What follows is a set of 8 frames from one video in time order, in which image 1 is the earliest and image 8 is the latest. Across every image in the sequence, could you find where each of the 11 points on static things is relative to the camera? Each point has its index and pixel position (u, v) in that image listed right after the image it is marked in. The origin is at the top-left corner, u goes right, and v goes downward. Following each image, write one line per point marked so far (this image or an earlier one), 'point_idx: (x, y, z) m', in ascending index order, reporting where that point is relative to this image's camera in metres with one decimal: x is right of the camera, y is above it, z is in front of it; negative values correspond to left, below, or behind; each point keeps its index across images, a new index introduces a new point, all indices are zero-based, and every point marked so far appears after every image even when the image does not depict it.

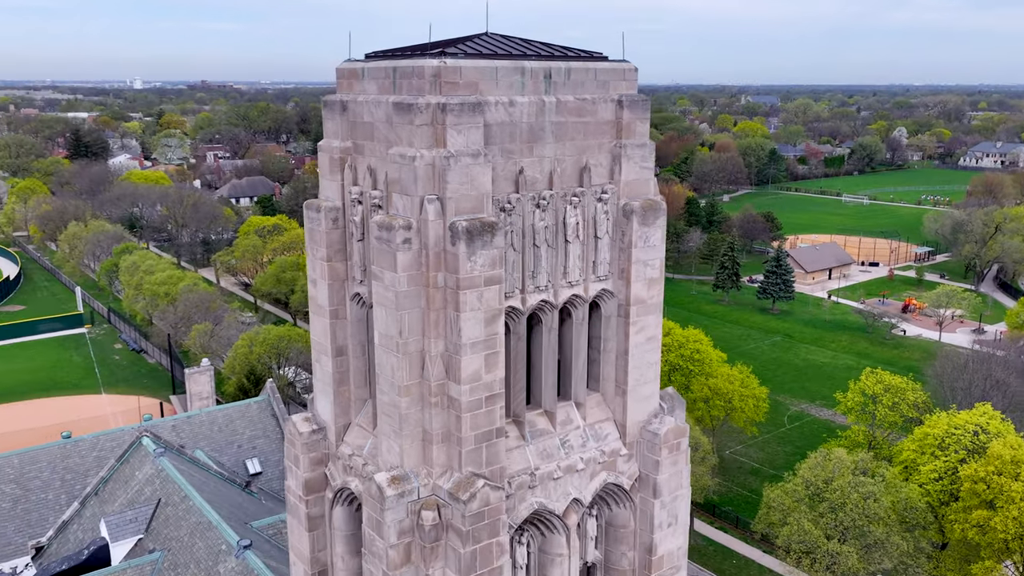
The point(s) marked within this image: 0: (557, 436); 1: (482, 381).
0: (+0.7, -2.4, +14.4) m
1: (-0.4, -1.4, +12.8) m
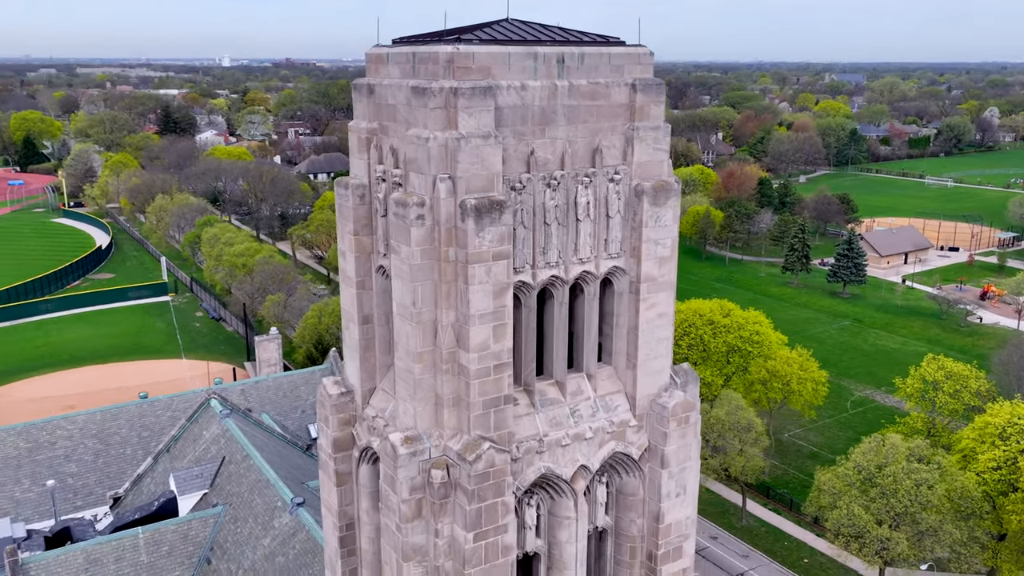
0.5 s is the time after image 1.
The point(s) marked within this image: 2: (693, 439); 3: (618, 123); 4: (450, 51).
0: (+0.9, -2.0, +15.1) m
1: (-0.3, -1.0, +13.6) m
2: (+3.3, -2.7, +15.8) m
3: (+1.8, +2.8, +14.7) m
4: (-0.9, +3.5, +13.0) m
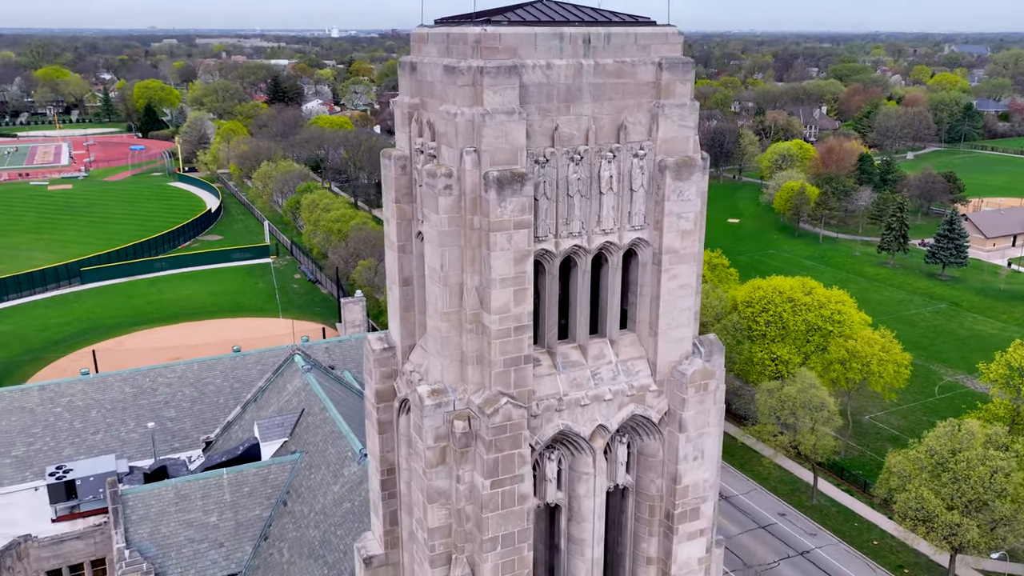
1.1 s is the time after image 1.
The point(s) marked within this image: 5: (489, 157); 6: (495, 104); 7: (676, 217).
0: (+1.4, -1.5, +16.0) m
1: (0.0, -0.4, +14.6) m
2: (+3.8, -2.2, +16.5) m
3: (+2.3, +3.3, +15.4) m
4: (-0.5, +4.1, +13.9) m
5: (-0.3, +2.1, +14.0) m
6: (-0.2, +3.0, +13.9) m
7: (+3.0, +1.3, +15.7) m
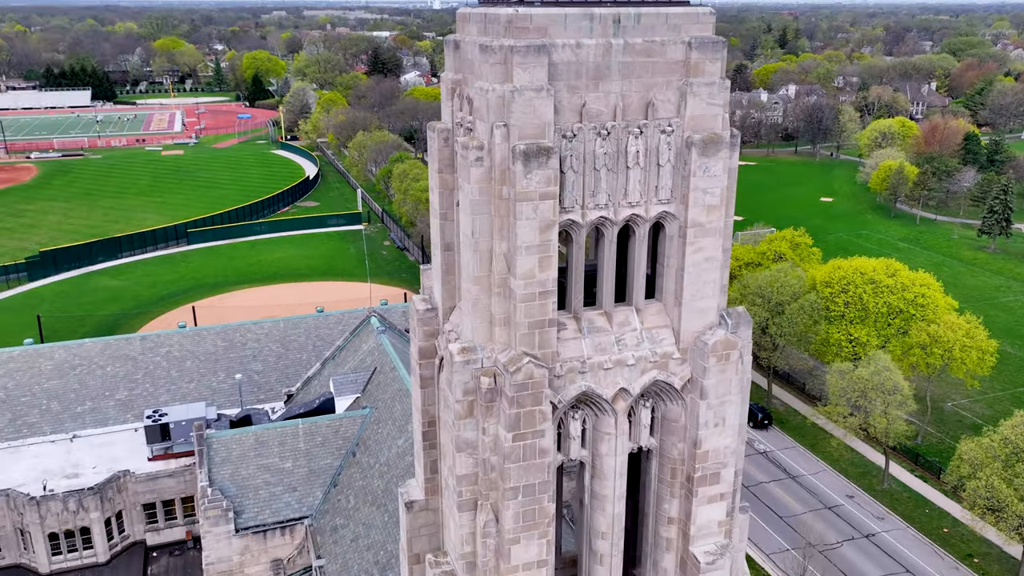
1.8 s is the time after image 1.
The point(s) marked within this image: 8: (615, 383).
0: (+2.0, -0.9, +16.8) m
1: (+0.4, +0.2, +15.5) m
2: (+4.4, -1.7, +17.1) m
3: (+3.0, +3.8, +15.9) m
4: (0.0, +4.7, +14.8) m
5: (+0.1, +2.7, +14.9) m
6: (+0.2, +3.5, +14.8) m
7: (+3.6, +1.8, +16.3) m
8: (+2.0, -1.8, +16.7) m
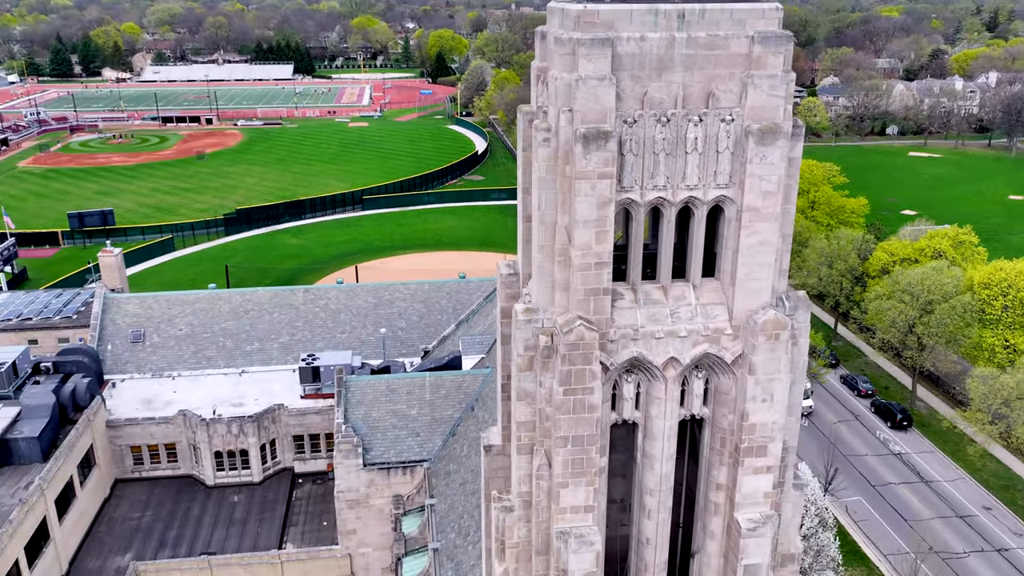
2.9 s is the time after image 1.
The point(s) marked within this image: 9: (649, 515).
0: (+3.3, -0.4, +18.2) m
1: (+1.6, +0.8, +17.2) m
2: (+5.6, -1.4, +17.9) m
3: (+4.4, +4.2, +17.0) m
4: (+1.3, +5.3, +16.5) m
5: (+1.3, +3.3, +16.6) m
6: (+1.4, +4.1, +16.4) m
7: (+4.9, +2.2, +17.2) m
8: (+3.2, -1.3, +18.1) m
9: (+3.1, -5.1, +19.4) m
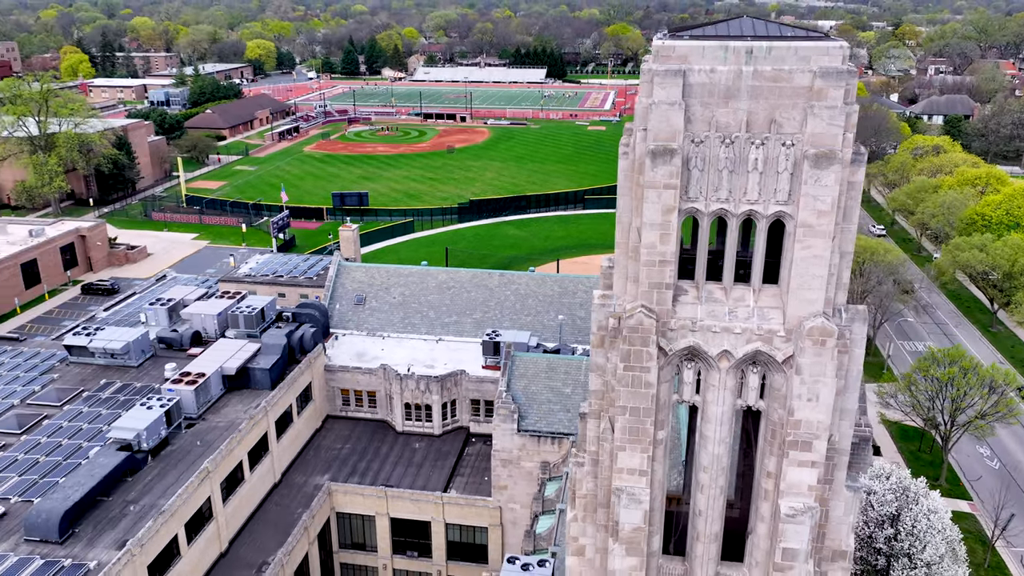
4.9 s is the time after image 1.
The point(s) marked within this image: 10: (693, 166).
0: (+5.1, -0.4, +20.6) m
1: (+3.4, +0.9, +20.1) m
2: (+7.2, -1.6, +19.7) m
3: (+6.3, +4.1, +19.1) m
4: (+3.3, +5.5, +19.5) m
5: (+3.2, +3.5, +19.6) m
6: (+3.3, +4.3, +19.4) m
7: (+6.7, +2.0, +19.2) m
8: (+4.9, -1.3, +20.5) m
9: (+4.8, -5.1, +21.9) m
10: (+4.2, +2.8, +19.8) m
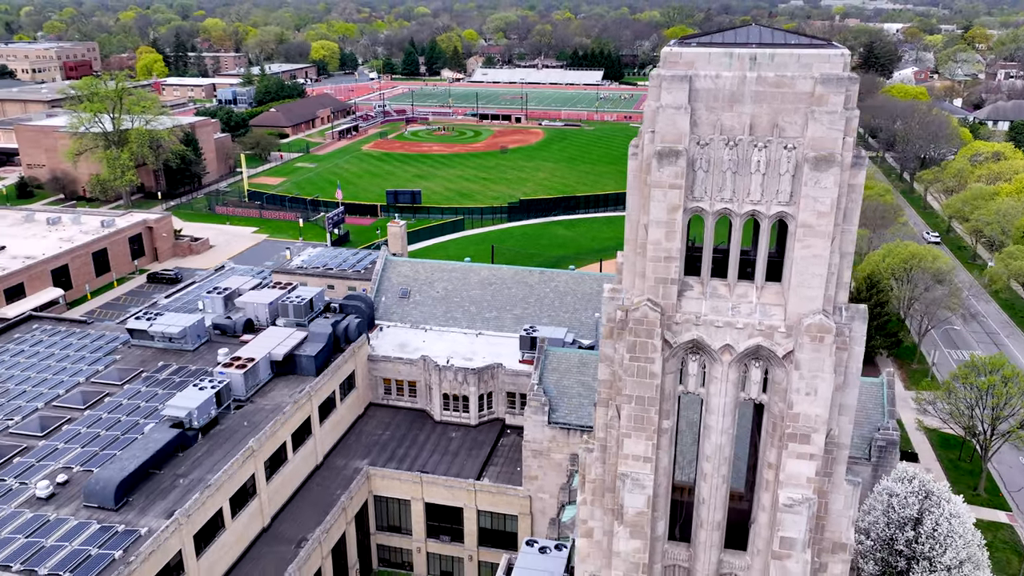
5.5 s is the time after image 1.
0: (+5.4, -0.3, +21.5) m
1: (+3.7, +1.0, +21.2) m
2: (+7.4, -1.6, +20.5) m
3: (+6.6, +4.2, +19.9) m
4: (+3.7, +5.6, +20.5) m
5: (+3.5, +3.6, +20.6) m
6: (+3.7, +4.4, +20.4) m
7: (+6.9, +2.0, +20.0) m
8: (+5.2, -1.3, +21.4) m
9: (+5.1, -5.0, +22.8) m
10: (+4.5, +2.9, +20.7) m
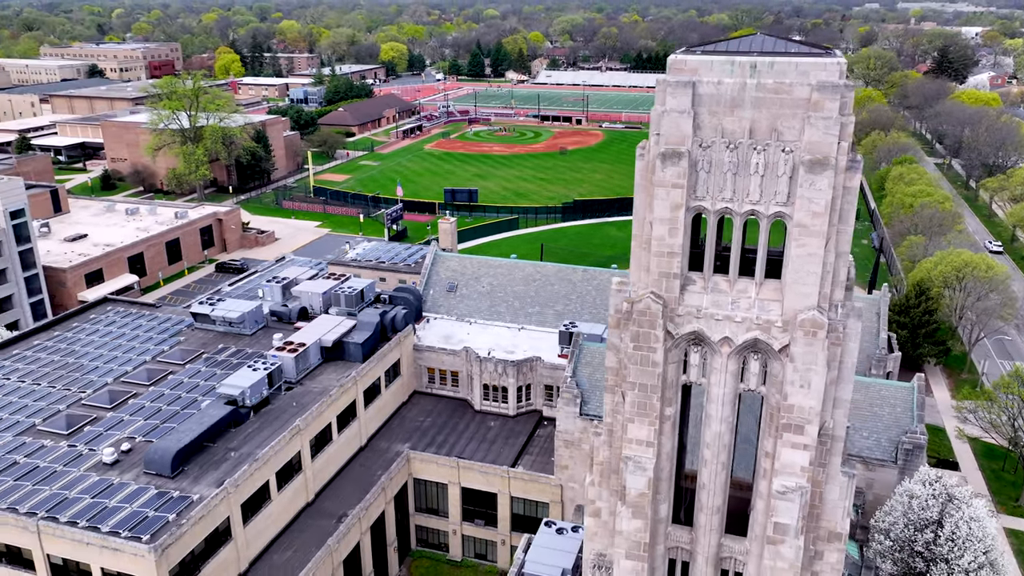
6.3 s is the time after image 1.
0: (+5.7, -0.2, +22.6) m
1: (+4.0, +1.2, +22.4) m
2: (+7.6, -1.5, +21.5) m
3: (+6.9, +4.3, +20.9) m
4: (+4.0, +5.8, +21.8) m
5: (+3.8, +3.8, +21.9) m
6: (+4.0, +4.6, +21.7) m
7: (+7.1, +2.1, +21.0) m
8: (+5.5, -1.1, +22.6) m
9: (+5.4, -4.9, +23.9) m
10: (+4.8, +3.0, +22.0) m
